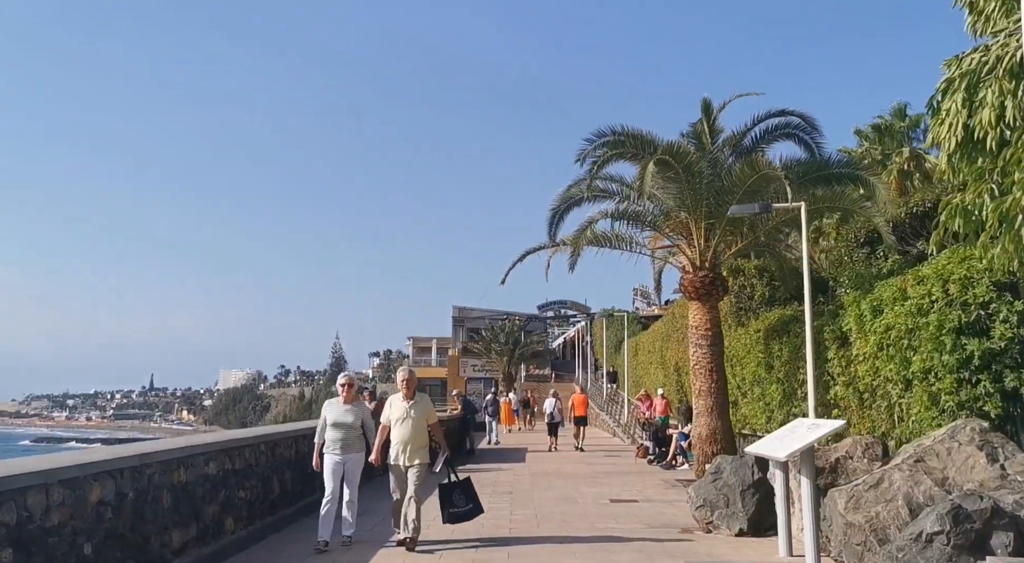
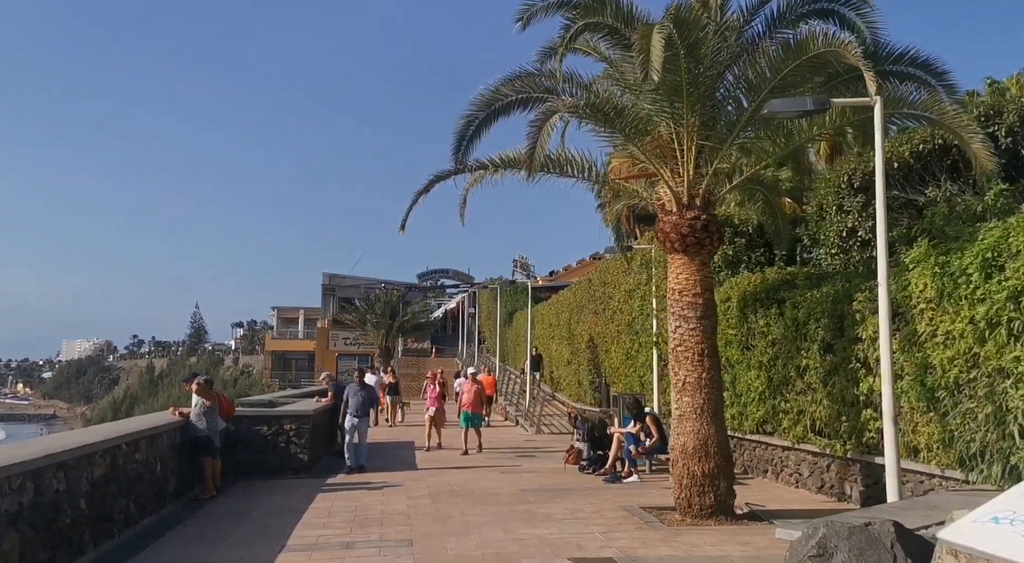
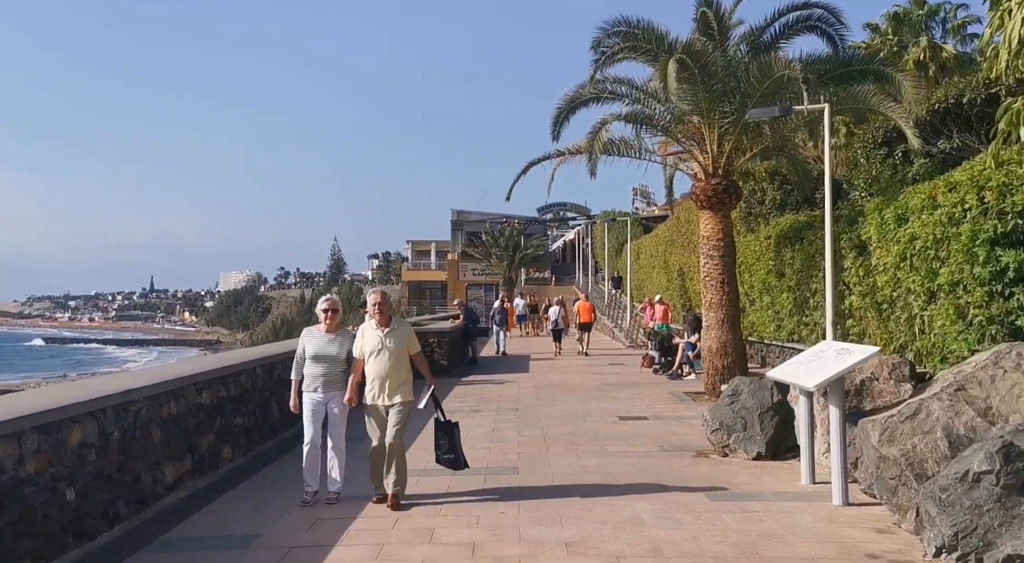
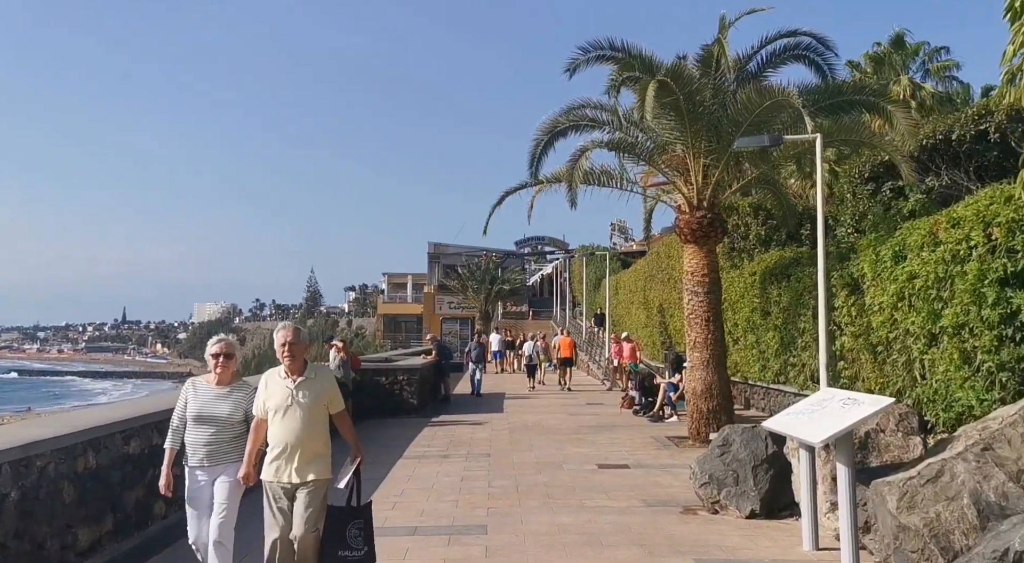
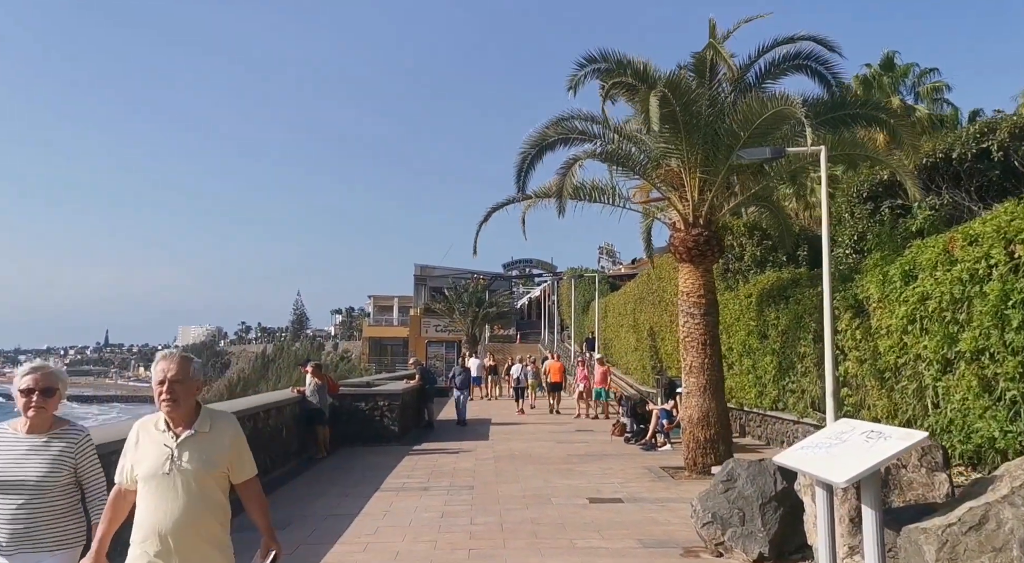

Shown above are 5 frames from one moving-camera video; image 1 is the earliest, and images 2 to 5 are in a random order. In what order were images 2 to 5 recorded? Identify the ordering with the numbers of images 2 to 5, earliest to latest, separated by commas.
3, 4, 5, 2
